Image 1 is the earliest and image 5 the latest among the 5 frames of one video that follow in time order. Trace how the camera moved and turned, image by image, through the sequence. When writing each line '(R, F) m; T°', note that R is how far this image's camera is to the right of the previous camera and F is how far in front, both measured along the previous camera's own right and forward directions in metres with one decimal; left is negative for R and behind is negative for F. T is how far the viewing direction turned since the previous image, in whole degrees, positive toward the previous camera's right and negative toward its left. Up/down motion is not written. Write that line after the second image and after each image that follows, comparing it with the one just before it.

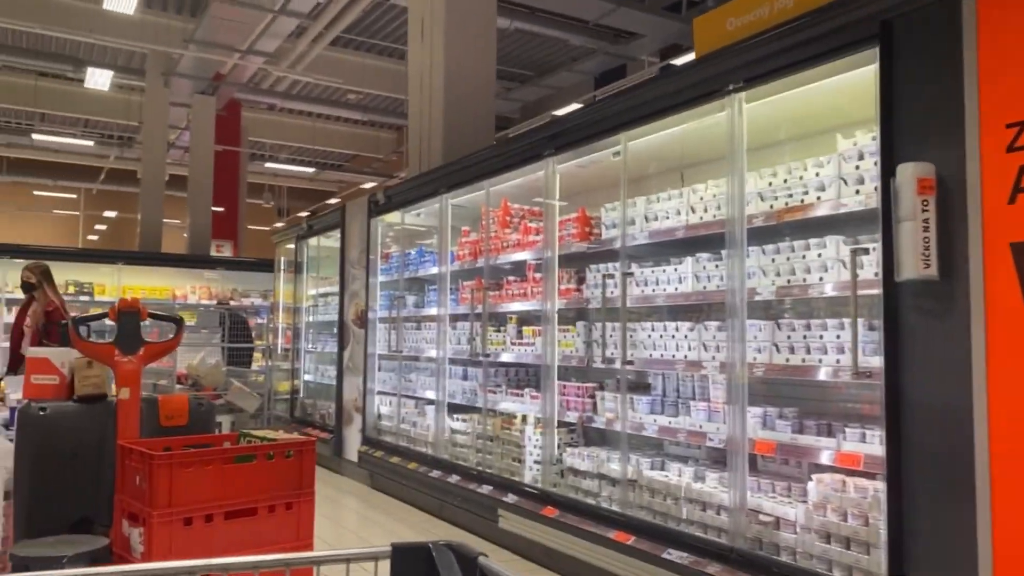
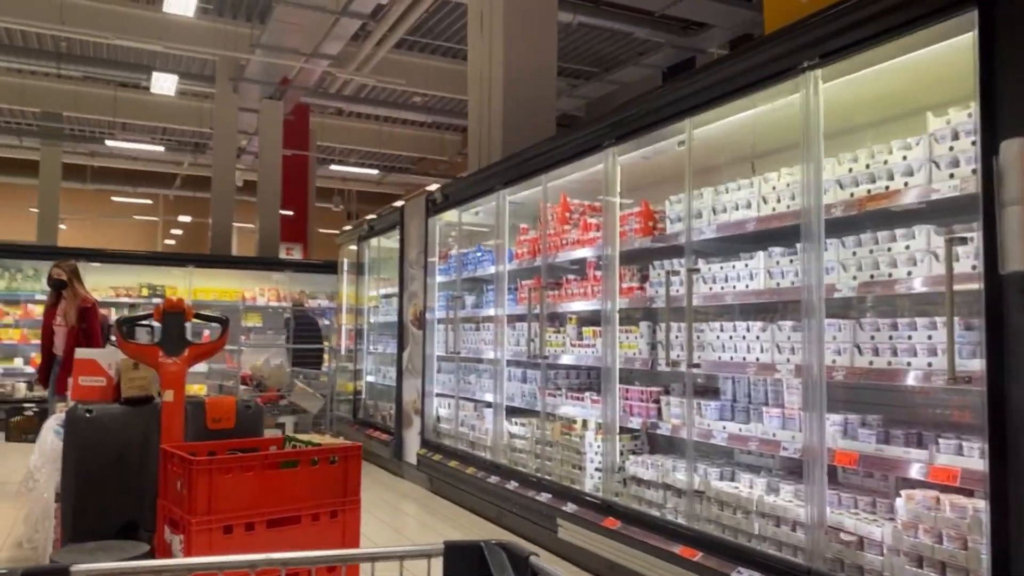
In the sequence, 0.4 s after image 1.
(0.0, +0.2) m; -5°
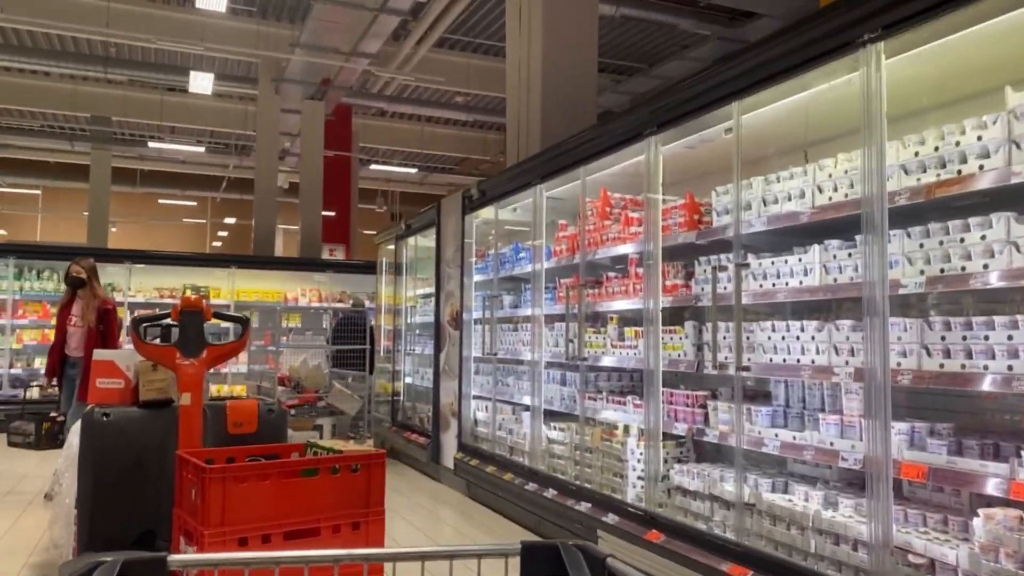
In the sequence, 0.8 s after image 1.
(0.0, +0.2) m; -3°
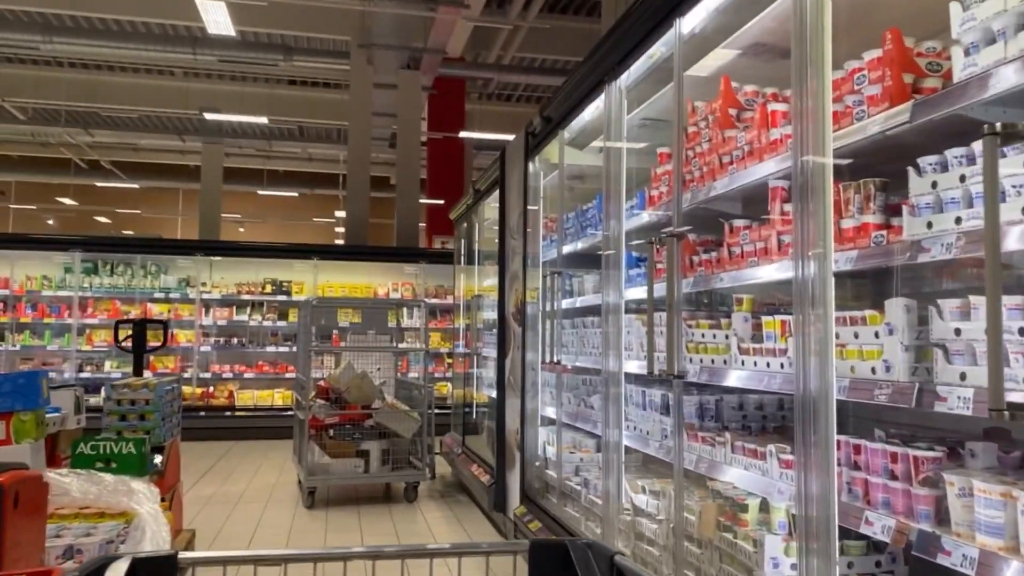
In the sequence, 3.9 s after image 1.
(+0.3, +1.8) m; -11°
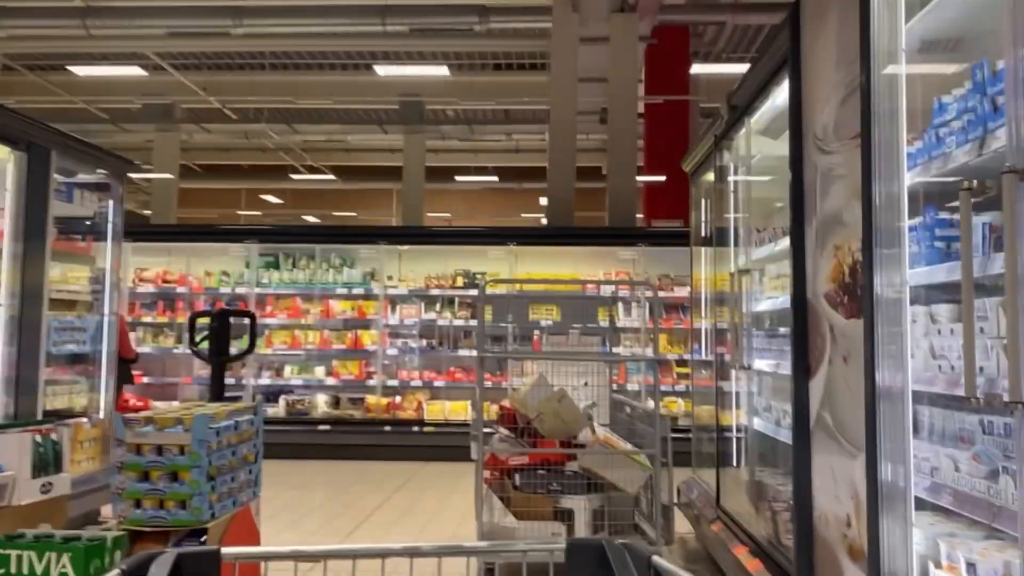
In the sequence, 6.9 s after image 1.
(-0.3, +1.8) m; -15°
